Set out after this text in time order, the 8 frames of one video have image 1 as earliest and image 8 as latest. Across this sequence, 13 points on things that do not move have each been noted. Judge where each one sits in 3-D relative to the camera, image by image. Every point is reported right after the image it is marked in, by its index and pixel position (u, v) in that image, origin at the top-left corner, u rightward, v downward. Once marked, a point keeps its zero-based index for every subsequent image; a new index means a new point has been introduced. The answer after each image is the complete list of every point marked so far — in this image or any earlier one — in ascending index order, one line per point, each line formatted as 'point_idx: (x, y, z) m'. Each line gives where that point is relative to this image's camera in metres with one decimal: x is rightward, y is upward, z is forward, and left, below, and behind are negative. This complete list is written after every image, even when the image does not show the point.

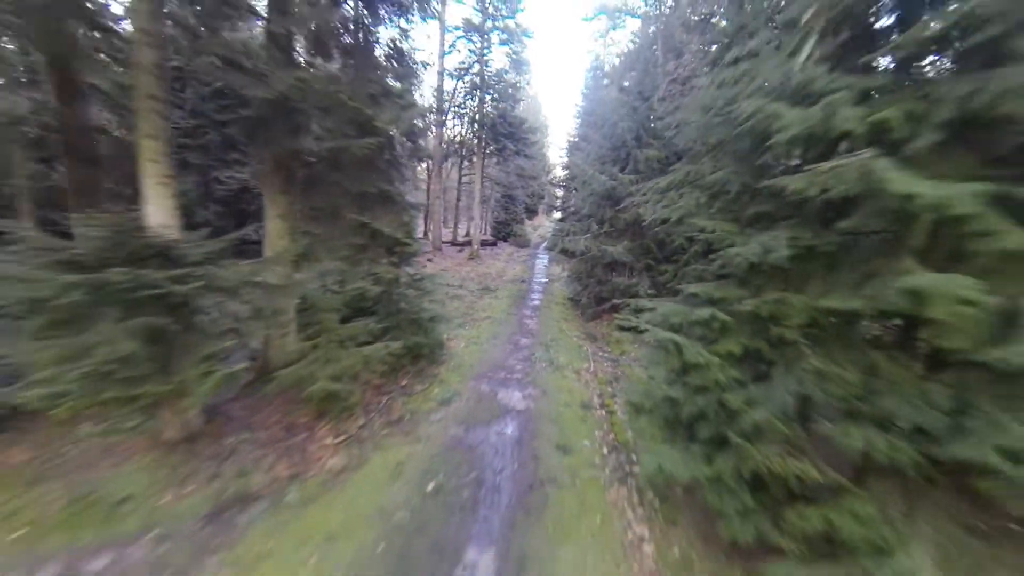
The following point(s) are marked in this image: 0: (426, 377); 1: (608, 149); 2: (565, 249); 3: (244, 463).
0: (-1.9, -1.8, +9.3) m
1: (+3.4, +4.9, +15.5) m
2: (+2.2, +1.6, +17.2) m
3: (-3.8, -2.4, +6.2) m
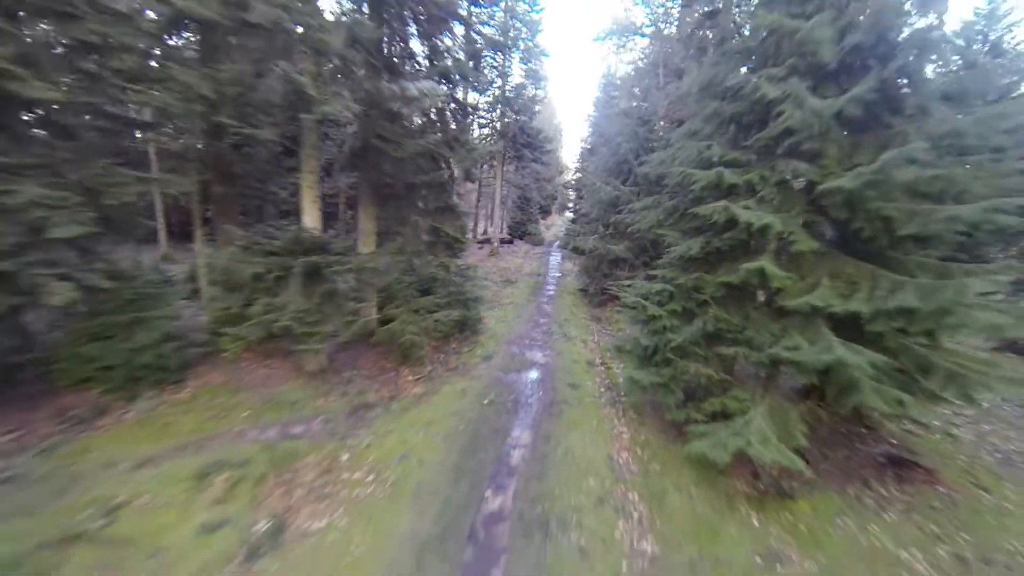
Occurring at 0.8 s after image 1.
0: (-1.2, -1.4, +12.4) m
1: (+4.3, +5.2, +18.4) m
2: (+3.0, +1.9, +20.2) m
3: (-3.2, -2.0, +9.3) m
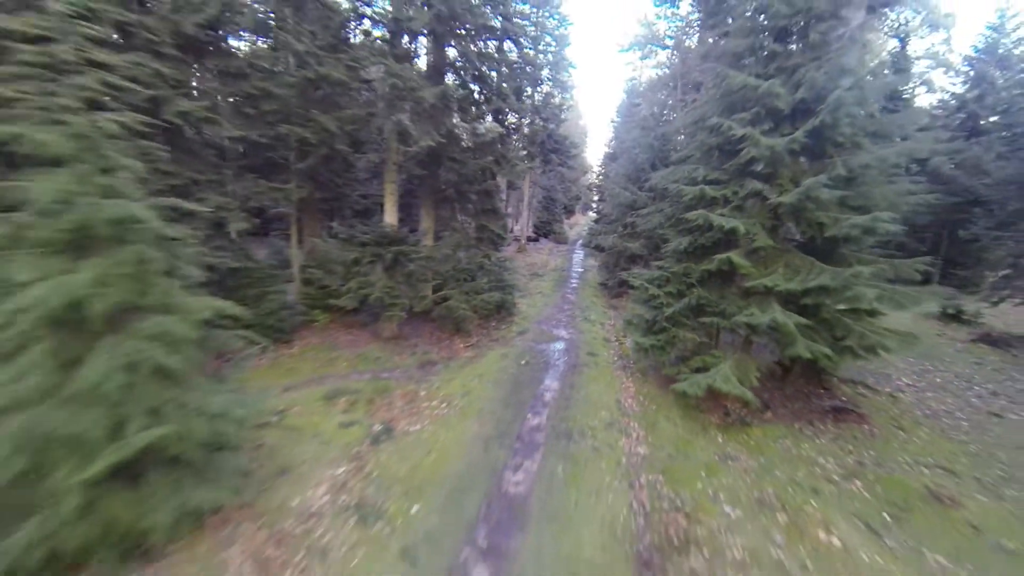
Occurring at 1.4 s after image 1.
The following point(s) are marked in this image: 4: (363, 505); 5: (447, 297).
0: (-0.2, -1.1, +14.9) m
1: (+5.7, +5.5, +20.6) m
2: (+4.5, +2.3, +22.5) m
3: (-2.4, -1.6, +11.9) m
4: (-2.0, -2.9, +6.1) m
5: (-1.8, -0.2, +12.6) m
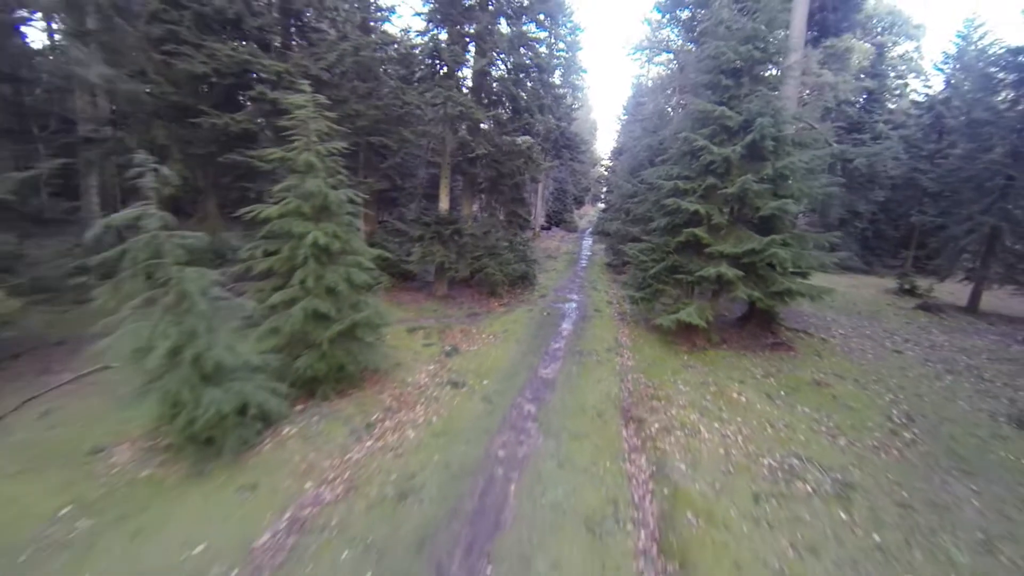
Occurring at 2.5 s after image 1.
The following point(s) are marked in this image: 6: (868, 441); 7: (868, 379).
0: (+0.7, 0.0, +18.5) m
1: (+6.7, +6.7, +23.9) m
2: (+5.5, +3.5, +25.9) m
3: (-1.6, -0.6, +15.6) m
4: (-1.3, -2.0, +9.7) m
5: (-1.0, +0.8, +16.2) m
6: (+6.4, -2.8, +7.9) m
7: (+8.7, -2.2, +10.7) m
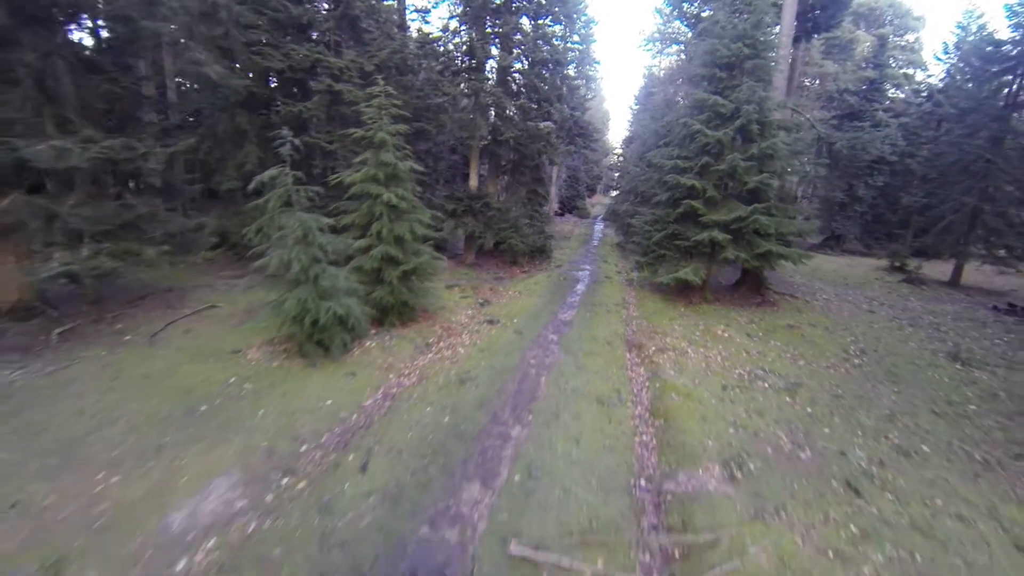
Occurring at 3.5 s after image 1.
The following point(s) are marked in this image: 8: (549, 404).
0: (+1.6, +1.3, +20.6) m
1: (+7.8, +8.0, +25.8) m
2: (+6.6, +4.9, +27.8) m
3: (-0.8, +0.7, +17.7) m
4: (-0.6, -0.8, +11.9) m
5: (-0.2, +2.1, +18.3) m
6: (+7.0, -1.7, +9.9) m
7: (+9.4, -1.1, +12.6) m
8: (+0.6, -2.0, +7.5) m
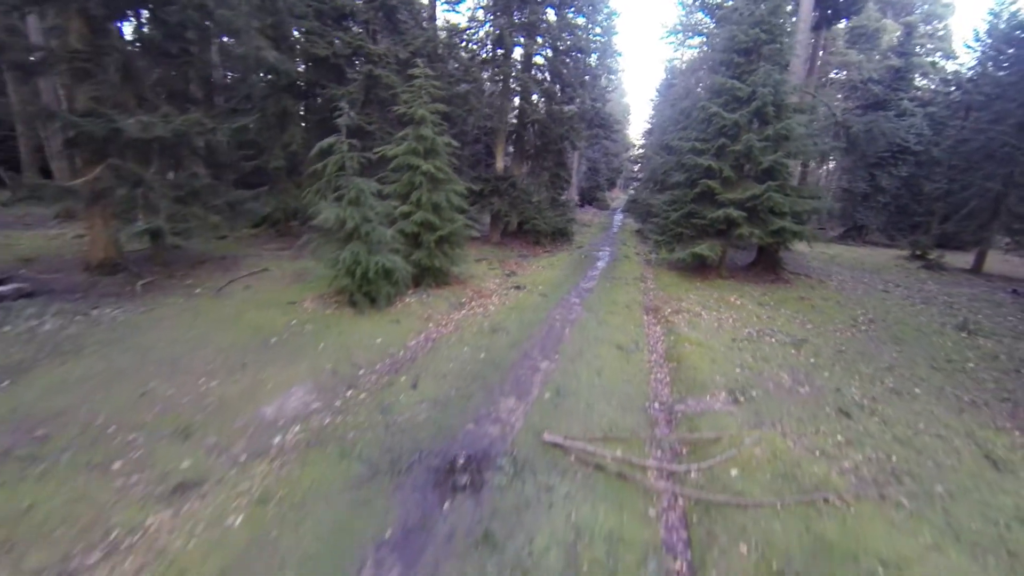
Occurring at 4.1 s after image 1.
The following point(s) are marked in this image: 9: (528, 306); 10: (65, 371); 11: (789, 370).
0: (+2.6, +2.2, +21.4) m
1: (+9.2, +8.9, +26.3) m
2: (+8.0, +5.8, +28.4) m
3: (+0.2, +1.6, +18.6) m
4: (+0.1, +0.1, +12.8) m
5: (+0.9, +3.0, +19.2) m
6: (+7.7, -0.9, +10.5) m
7: (+10.2, -0.4, +13.2) m
8: (+1.2, -1.1, +8.4) m
9: (+0.4, -0.5, +10.8) m
10: (-6.6, -1.2, +6.5) m
11: (+4.9, -1.5, +7.8) m
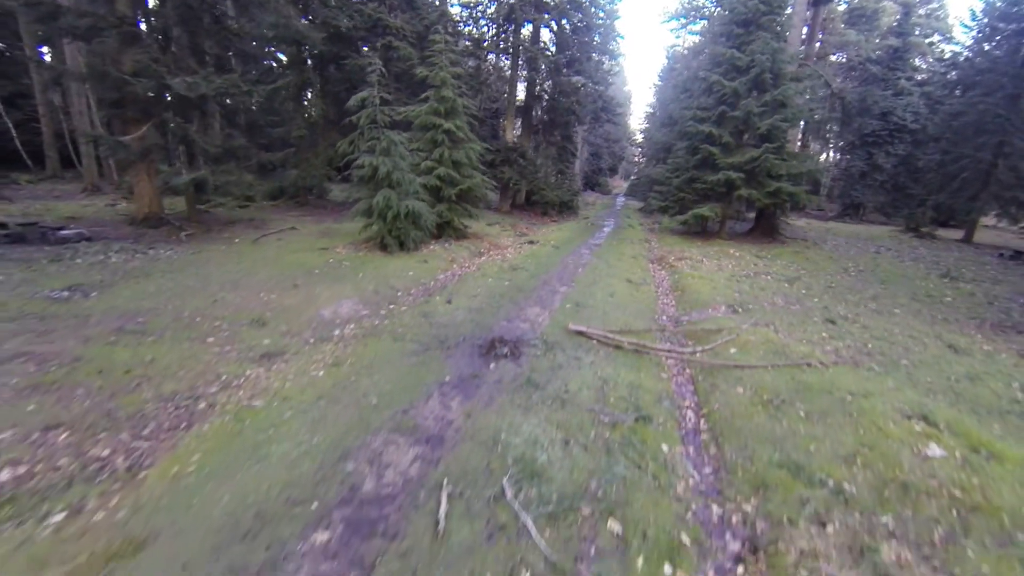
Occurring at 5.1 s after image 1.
0: (+3.0, +3.7, +22.2) m
1: (+9.6, +10.4, +27.0) m
2: (+8.4, +7.4, +29.1) m
3: (+0.6, +3.0, +19.5) m
4: (+0.5, +1.4, +13.7) m
5: (+1.3, +4.4, +20.0) m
6: (+8.1, +0.4, +11.3) m
7: (+10.6, +1.0, +14.0) m
8: (+1.6, +0.2, +9.3) m
9: (+0.8, +0.9, +11.6) m
10: (-6.2, 0.0, +7.3) m
11: (+5.3, -0.2, +8.6) m
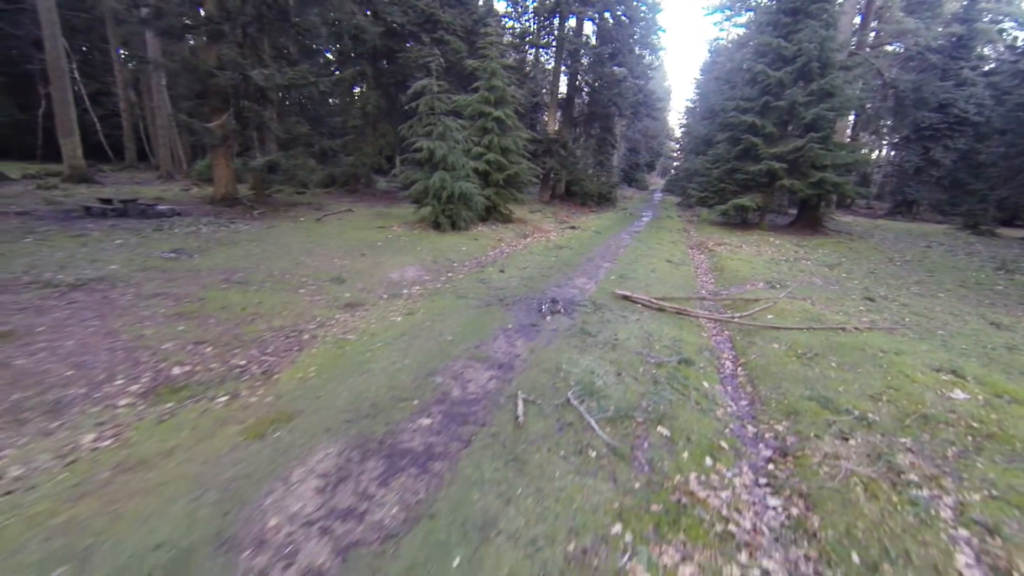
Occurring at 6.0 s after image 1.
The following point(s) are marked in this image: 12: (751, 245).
0: (+5.1, +4.2, +22.5) m
1: (+12.0, +10.8, +26.8) m
2: (+11.0, +7.8, +29.0) m
3: (+2.4, +3.6, +20.0) m
4: (+1.9, +2.0, +14.2) m
5: (+3.1, +5.0, +20.4) m
6: (+9.2, +0.7, +11.4) m
7: (+11.9, +1.3, +13.8) m
8: (+2.6, +0.6, +9.7) m
9: (+2.0, +1.4, +12.2) m
10: (-5.3, +0.7, +8.4) m
11: (+6.3, +0.2, +8.8) m
12: (+6.7, +1.2, +12.2) m
